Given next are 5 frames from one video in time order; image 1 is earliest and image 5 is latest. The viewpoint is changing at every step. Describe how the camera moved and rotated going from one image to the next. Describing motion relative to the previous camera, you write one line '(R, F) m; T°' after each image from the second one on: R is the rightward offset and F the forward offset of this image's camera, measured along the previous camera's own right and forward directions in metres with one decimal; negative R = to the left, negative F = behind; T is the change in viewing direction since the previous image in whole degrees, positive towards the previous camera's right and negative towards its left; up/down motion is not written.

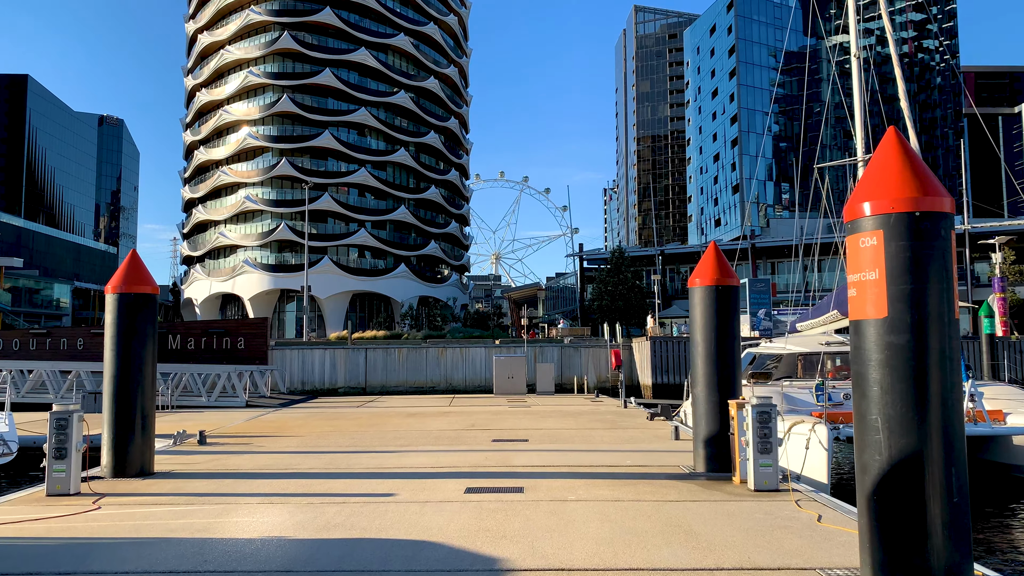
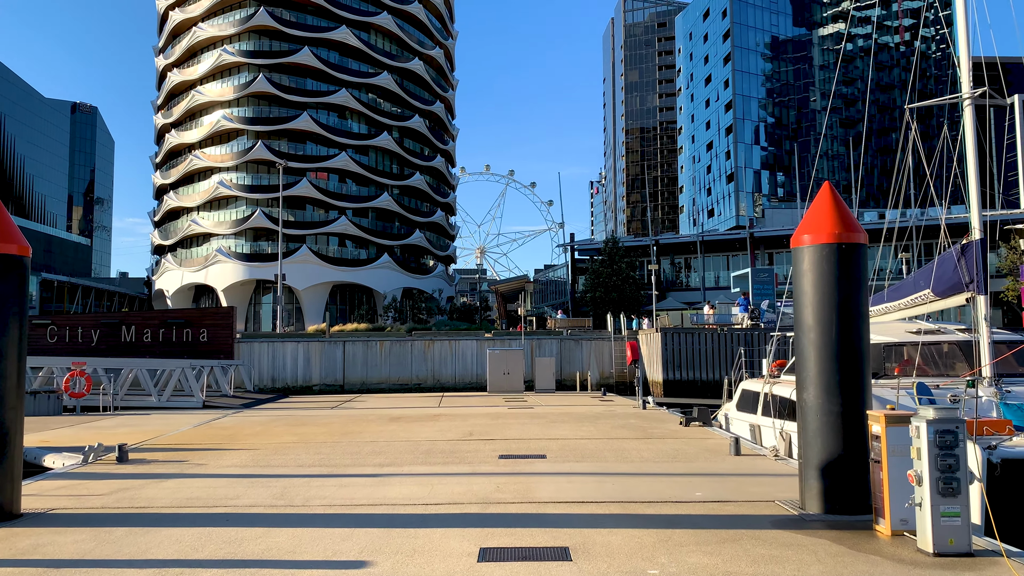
(-0.4, +2.9) m; +1°
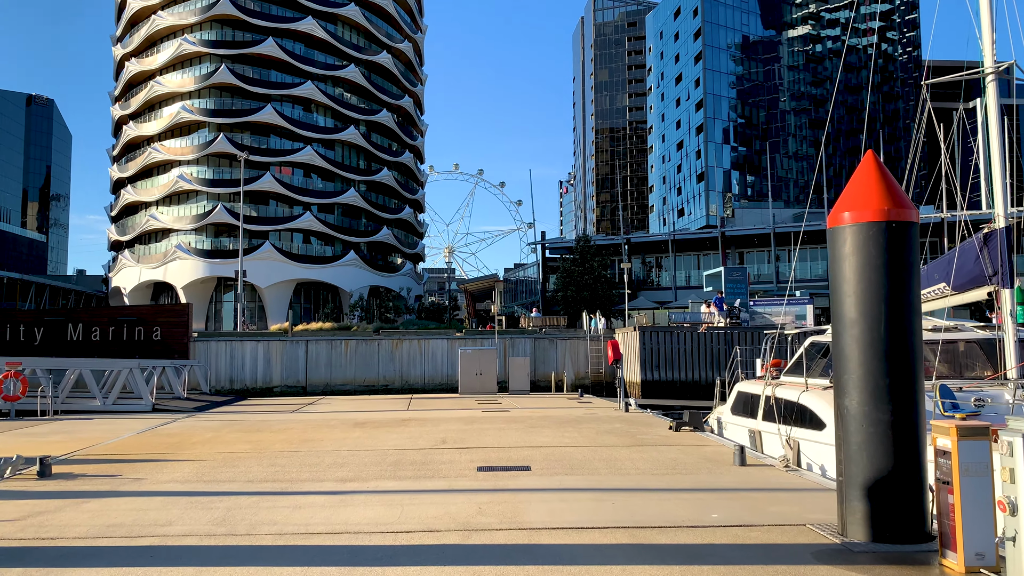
(-0.1, +1.1) m; +2°
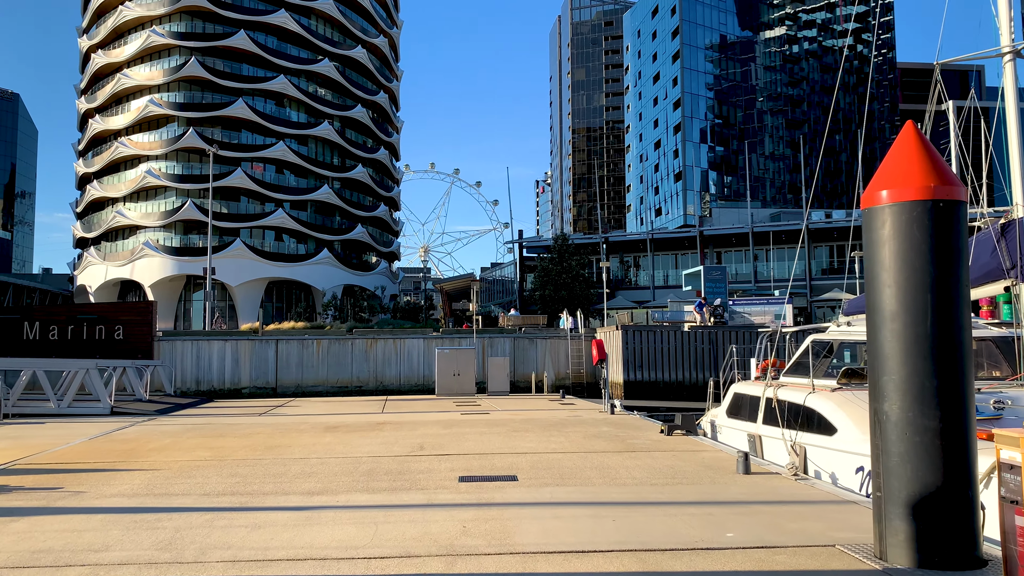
(-0.1, +0.8) m; +2°
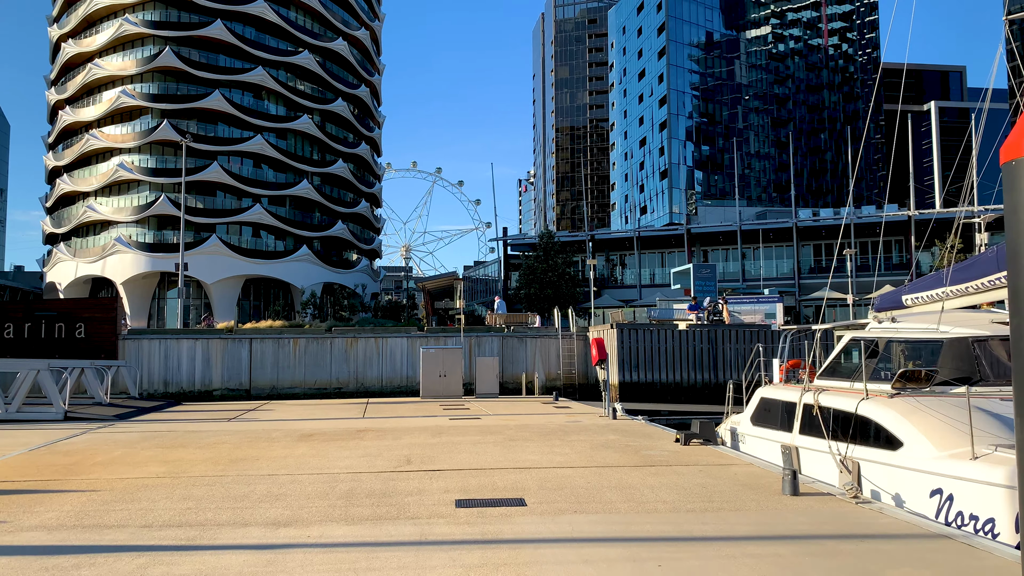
(-0.2, +1.3) m; +1°
